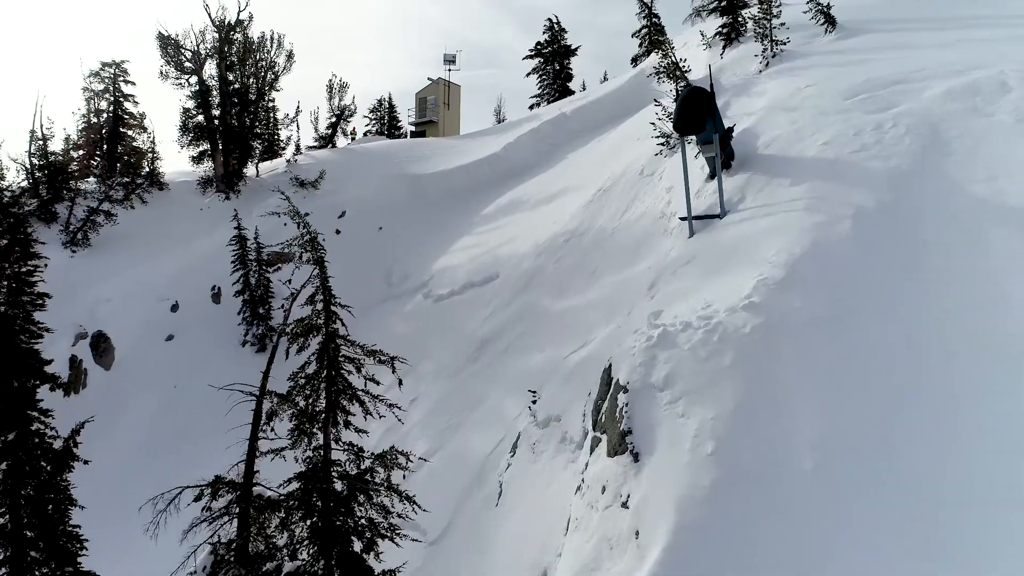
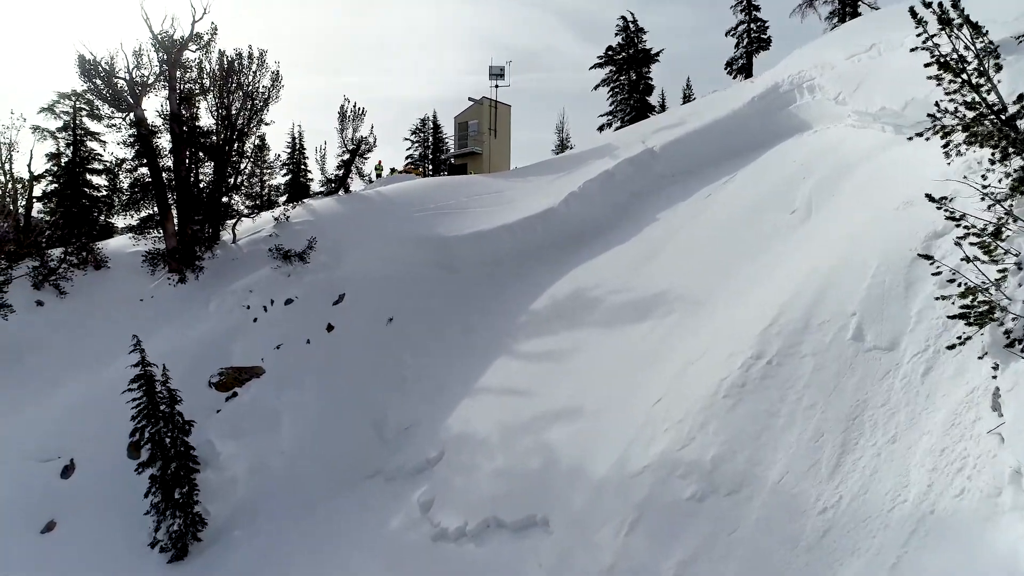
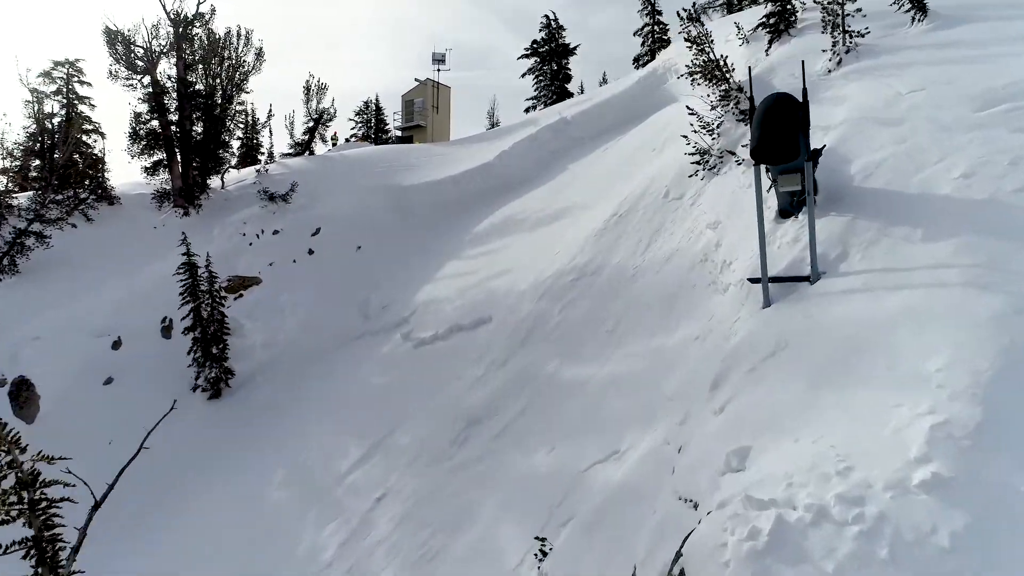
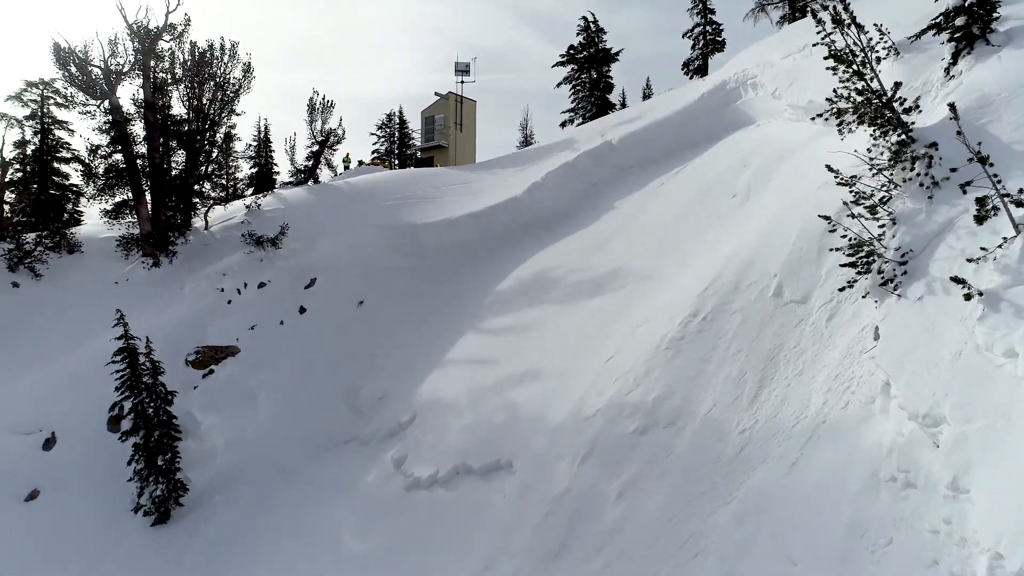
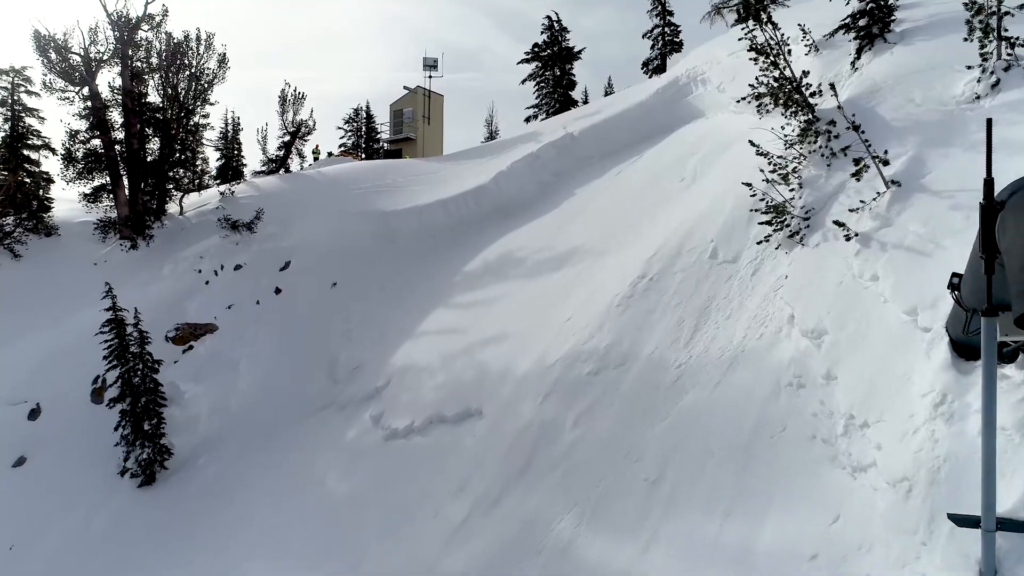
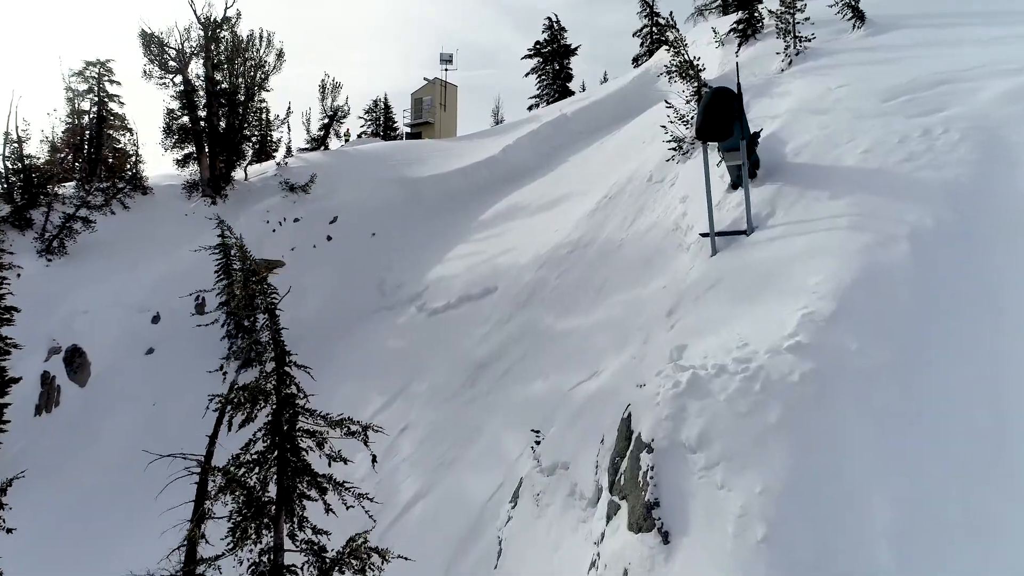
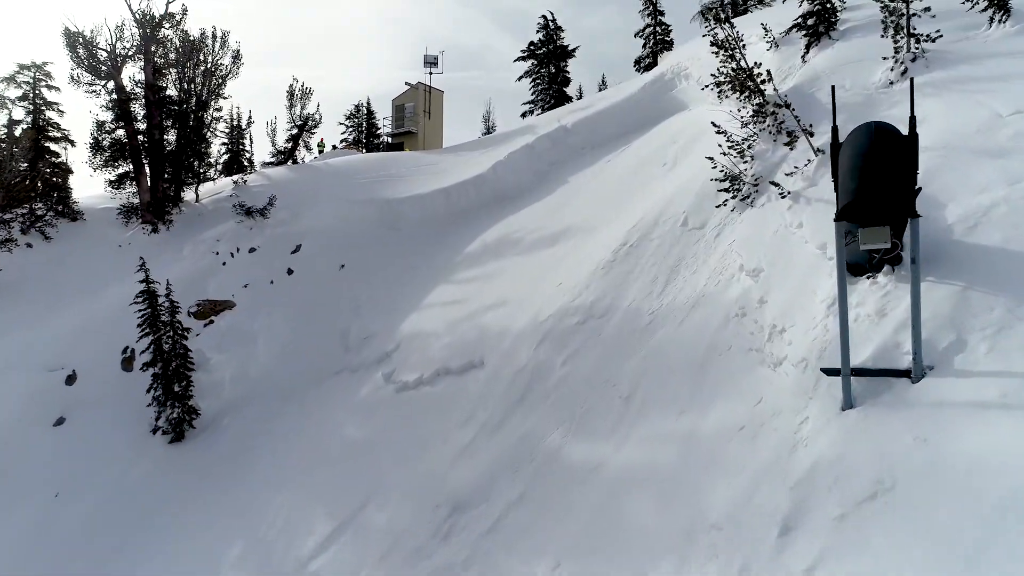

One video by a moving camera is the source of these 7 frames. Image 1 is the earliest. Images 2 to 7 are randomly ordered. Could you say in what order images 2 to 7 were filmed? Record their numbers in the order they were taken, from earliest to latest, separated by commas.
6, 3, 7, 5, 4, 2
